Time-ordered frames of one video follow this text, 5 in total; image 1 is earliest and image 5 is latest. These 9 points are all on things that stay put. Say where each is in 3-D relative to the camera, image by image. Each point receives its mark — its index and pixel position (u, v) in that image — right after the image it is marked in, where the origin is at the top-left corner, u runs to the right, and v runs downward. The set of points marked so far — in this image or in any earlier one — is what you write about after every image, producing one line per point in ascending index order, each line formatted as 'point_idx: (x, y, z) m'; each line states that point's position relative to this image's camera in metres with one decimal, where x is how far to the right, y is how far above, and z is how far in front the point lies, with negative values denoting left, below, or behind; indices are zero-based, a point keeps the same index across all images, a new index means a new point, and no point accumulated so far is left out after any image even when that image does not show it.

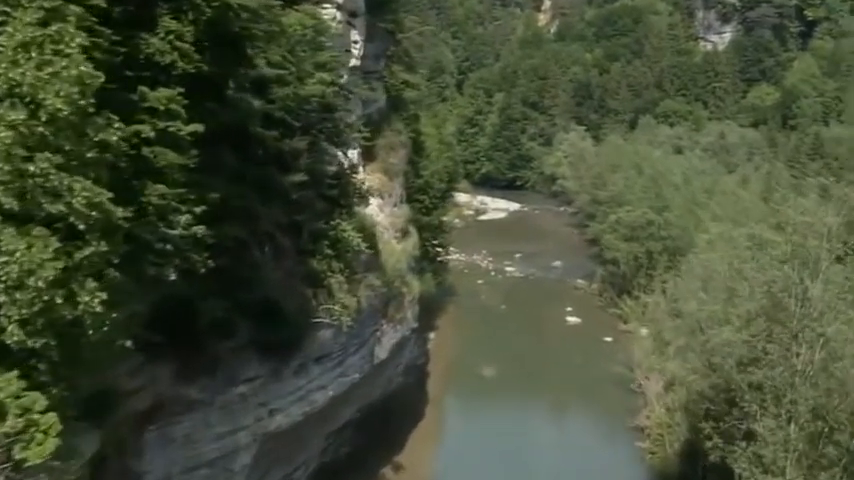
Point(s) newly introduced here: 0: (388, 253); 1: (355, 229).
0: (-0.5, -0.2, +19.1) m
1: (-0.8, +0.1, +16.1) m
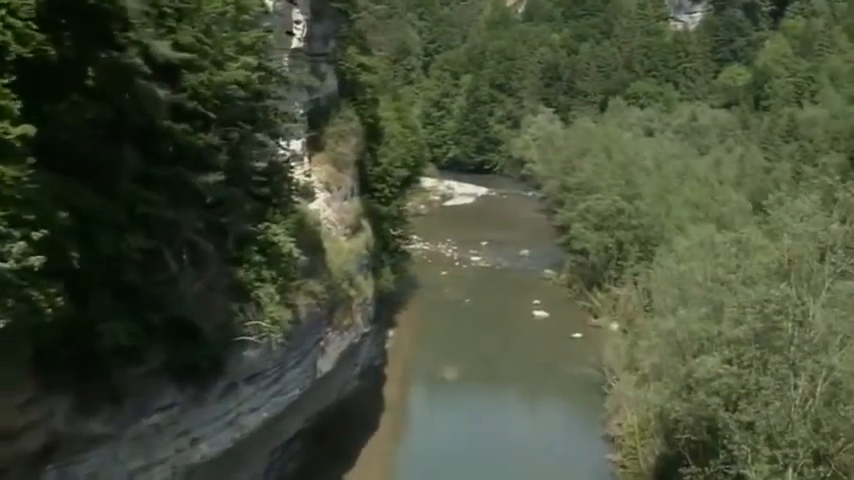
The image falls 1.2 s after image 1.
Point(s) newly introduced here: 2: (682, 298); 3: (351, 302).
0: (-1.1, -0.2, +17.4) m
1: (-1.3, +0.1, +14.4) m
2: (+3.1, -0.7, +17.8) m
3: (-0.9, -0.7, +17.9) m
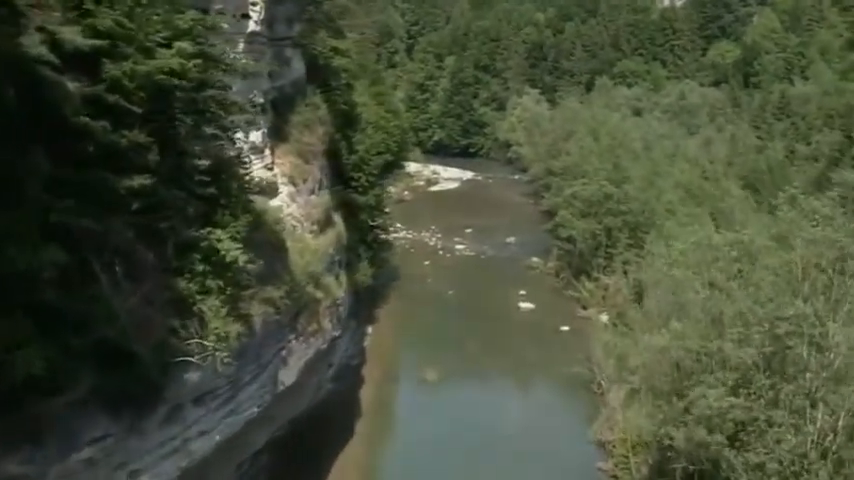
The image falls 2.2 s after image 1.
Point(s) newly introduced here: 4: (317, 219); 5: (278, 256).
0: (-1.4, -0.2, +16.1) m
1: (-1.6, +0.1, +13.1) m
2: (+2.8, -0.6, +16.5) m
3: (-1.2, -0.7, +16.5) m
4: (-1.3, +0.3, +18.2) m
5: (-1.5, -0.2, +15.0) m
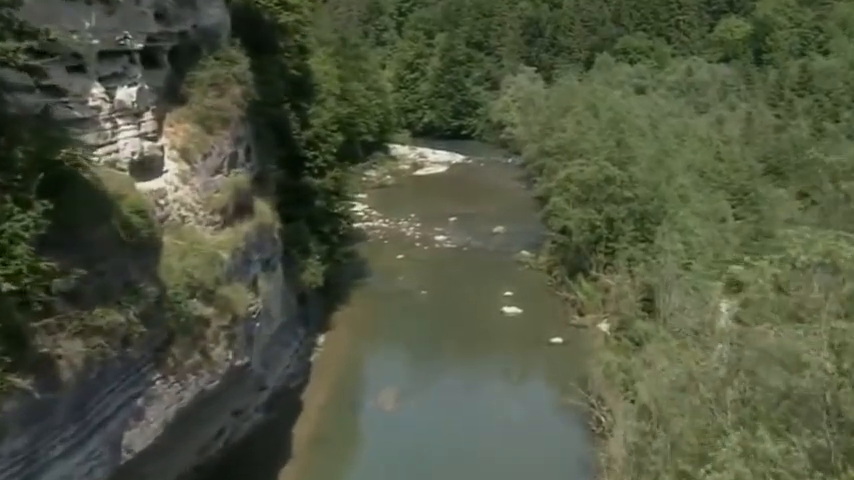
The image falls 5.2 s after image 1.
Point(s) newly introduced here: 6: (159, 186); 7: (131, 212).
0: (-1.9, -0.1, +11.5) m
1: (-2.2, +0.1, +8.5) m
2: (+2.3, -0.6, +11.9) m
3: (-1.7, -0.7, +11.9) m
4: (-1.9, +0.3, +13.6) m
5: (-2.0, -0.1, +10.4) m
6: (-2.2, +0.5, +12.6) m
7: (-2.1, +0.2, +10.7) m
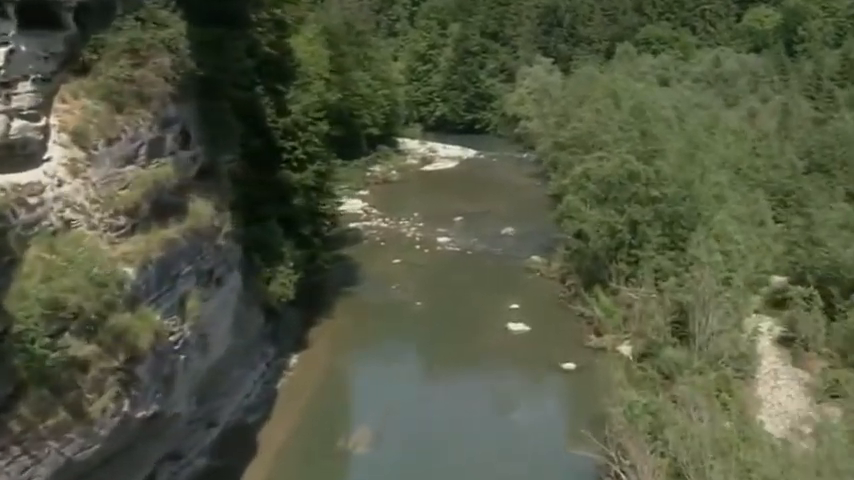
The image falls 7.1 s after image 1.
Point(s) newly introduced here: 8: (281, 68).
0: (-2.2, -0.2, +8.3) m
1: (-2.4, 0.0, +5.3) m
2: (+2.0, -0.7, +8.7) m
3: (-2.0, -0.8, +8.8) m
4: (-2.1, +0.2, +10.4) m
5: (-2.3, -0.2, +7.2) m
6: (-2.5, +0.4, +9.4) m
7: (-2.4, +0.1, +7.6) m
8: (-2.0, +2.4, +19.9) m
